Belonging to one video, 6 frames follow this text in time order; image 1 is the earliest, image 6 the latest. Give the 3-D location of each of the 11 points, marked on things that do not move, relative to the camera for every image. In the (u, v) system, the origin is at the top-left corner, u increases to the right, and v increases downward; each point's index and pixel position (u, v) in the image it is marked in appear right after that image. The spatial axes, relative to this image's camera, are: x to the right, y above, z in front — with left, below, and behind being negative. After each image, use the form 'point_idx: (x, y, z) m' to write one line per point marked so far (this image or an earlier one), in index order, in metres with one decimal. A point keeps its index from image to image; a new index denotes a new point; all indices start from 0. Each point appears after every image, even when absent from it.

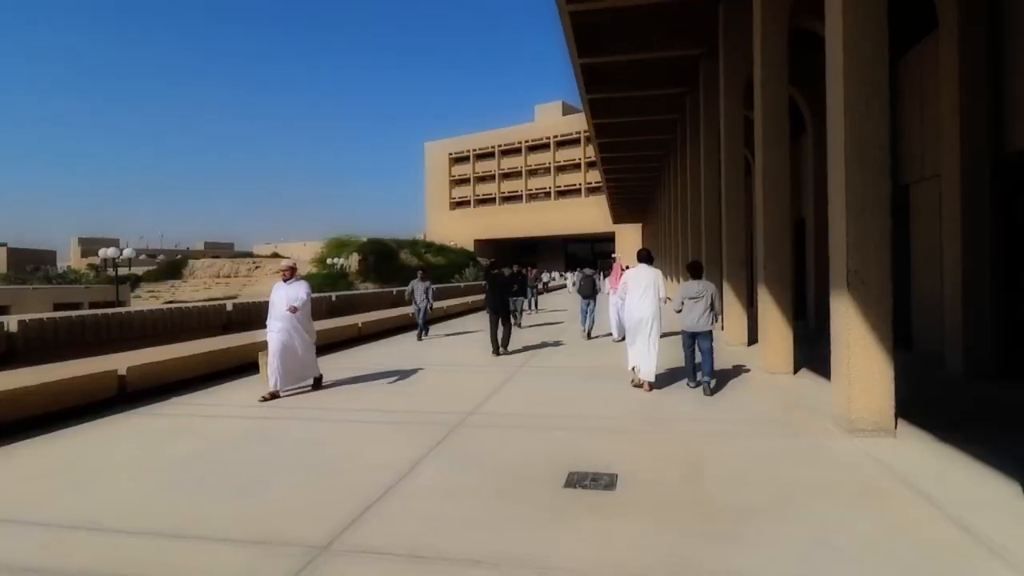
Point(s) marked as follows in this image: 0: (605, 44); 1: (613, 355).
0: (+2.3, +6.2, +15.0) m
1: (+1.9, -1.3, +11.2) m
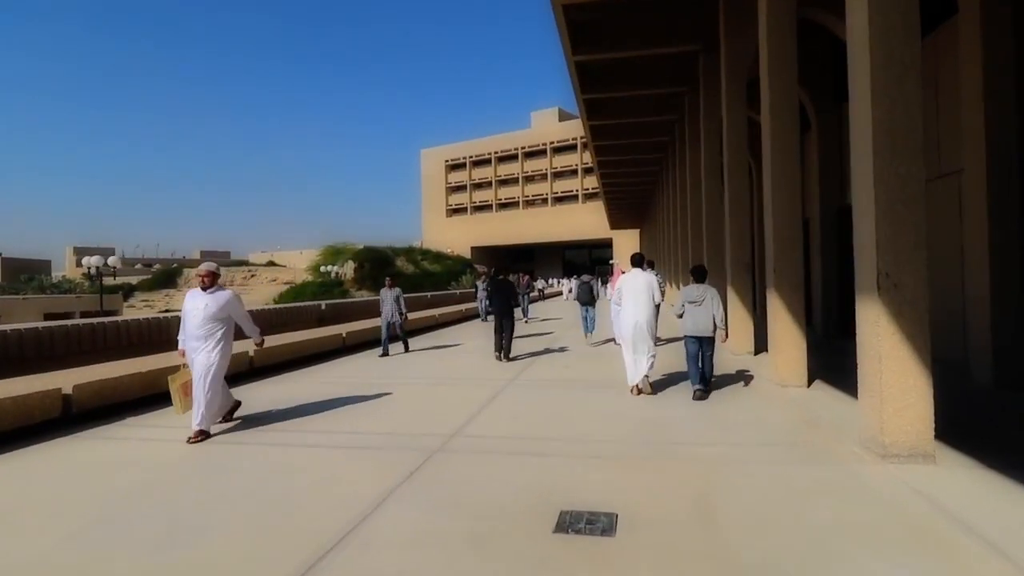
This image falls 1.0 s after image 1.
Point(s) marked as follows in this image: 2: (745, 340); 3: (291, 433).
0: (+2.1, +6.1, +14.4) m
1: (+1.8, -1.4, +10.5) m
2: (+4.6, -1.0, +11.5) m
3: (-2.5, -1.7, +6.5) m
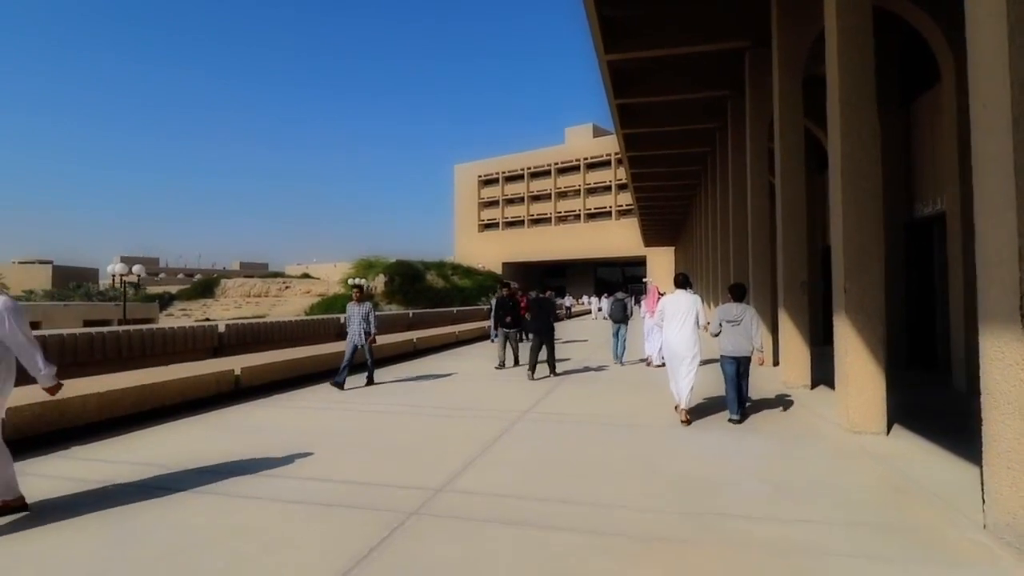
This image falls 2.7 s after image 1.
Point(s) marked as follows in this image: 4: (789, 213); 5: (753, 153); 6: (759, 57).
0: (+2.7, +5.6, +13.2) m
1: (+2.0, -1.7, +9.2) m
2: (+5.0, -1.4, +10.0) m
3: (-2.5, -1.8, +5.4) m
4: (+4.8, +1.3, +10.1) m
5: (+5.5, +3.0, +13.2) m
6: (+5.6, +5.2, +13.2) m
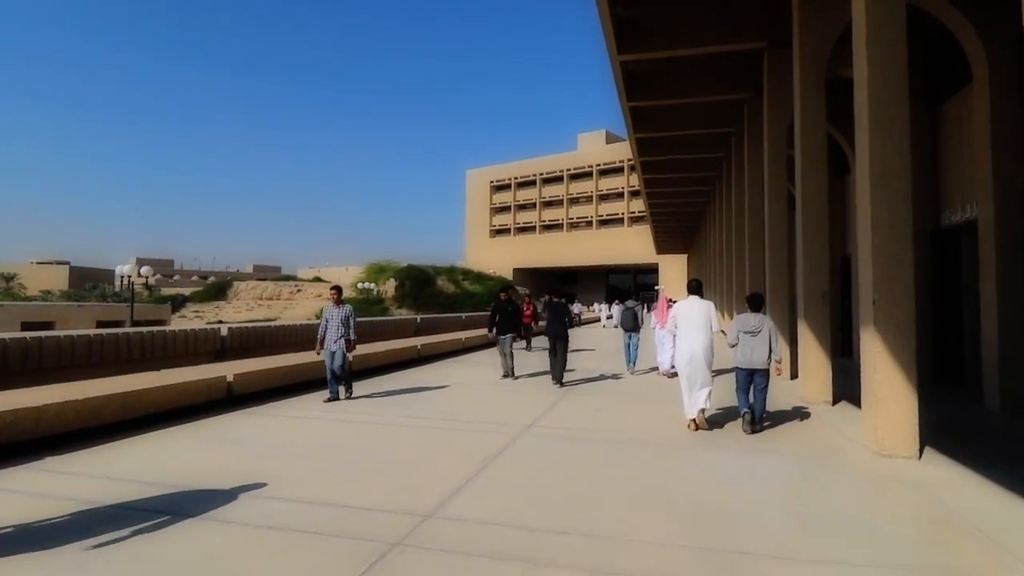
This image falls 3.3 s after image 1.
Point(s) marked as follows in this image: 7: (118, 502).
0: (+3.0, +5.5, +12.8) m
1: (+2.1, -1.8, +8.7) m
2: (+5.0, -1.6, +9.5) m
3: (-2.5, -1.8, +5.0) m
4: (+4.9, +1.1, +9.6) m
5: (+5.6, +2.8, +12.8) m
6: (+5.8, +5.0, +12.7) m
7: (-3.3, -1.8, +5.0) m
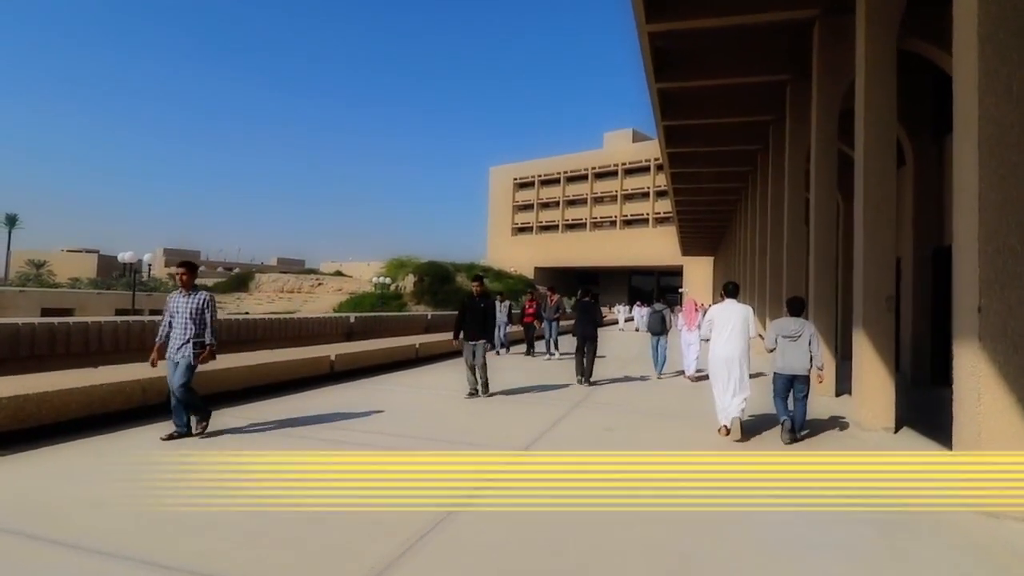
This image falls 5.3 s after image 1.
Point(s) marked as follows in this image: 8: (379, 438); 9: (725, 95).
0: (+3.2, +5.5, +11.3) m
1: (+2.0, -1.8, +7.2) m
2: (+5.0, -1.6, +7.9) m
3: (-2.7, -1.7, +3.7) m
4: (+4.9, +1.1, +8.0) m
5: (+5.8, +2.8, +11.1) m
6: (+6.0, +4.9, +11.1) m
7: (-3.5, -1.6, +3.7) m
8: (-1.5, -1.7, +6.7) m
9: (+5.7, +5.2, +15.6) m
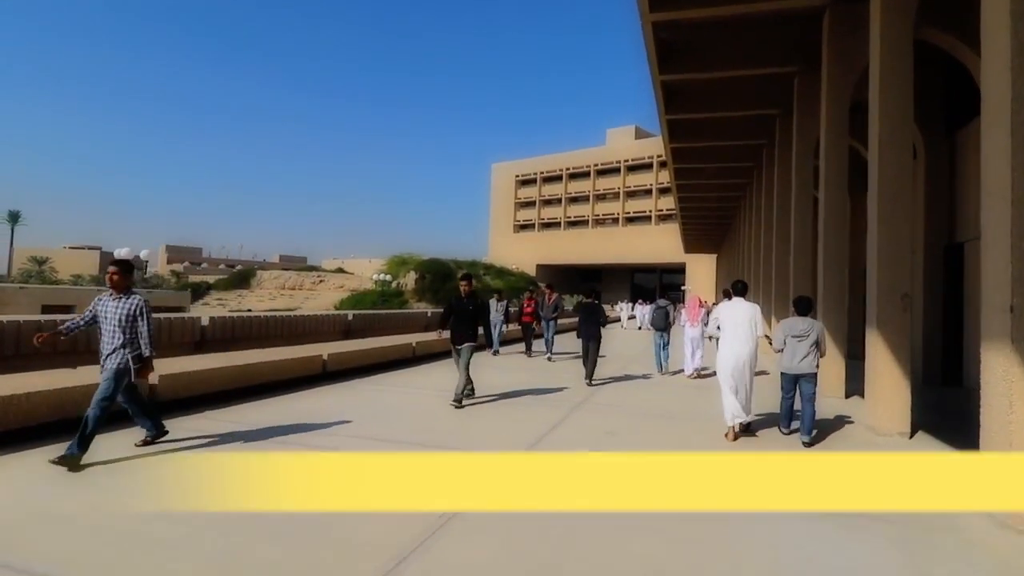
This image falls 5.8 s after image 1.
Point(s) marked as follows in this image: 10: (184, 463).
0: (+3.2, +5.5, +10.9) m
1: (+2.0, -1.8, +6.9) m
2: (+5.0, -1.6, +7.5) m
3: (-2.7, -1.6, +3.4) m
4: (+4.9, +1.1, +7.7) m
5: (+5.8, +2.8, +10.8) m
6: (+6.0, +5.0, +10.7) m
7: (-3.6, -1.6, +3.4) m
8: (-1.5, -1.6, +6.4) m
9: (+5.7, +5.2, +15.2) m
10: (-3.1, -1.6, +5.5) m
